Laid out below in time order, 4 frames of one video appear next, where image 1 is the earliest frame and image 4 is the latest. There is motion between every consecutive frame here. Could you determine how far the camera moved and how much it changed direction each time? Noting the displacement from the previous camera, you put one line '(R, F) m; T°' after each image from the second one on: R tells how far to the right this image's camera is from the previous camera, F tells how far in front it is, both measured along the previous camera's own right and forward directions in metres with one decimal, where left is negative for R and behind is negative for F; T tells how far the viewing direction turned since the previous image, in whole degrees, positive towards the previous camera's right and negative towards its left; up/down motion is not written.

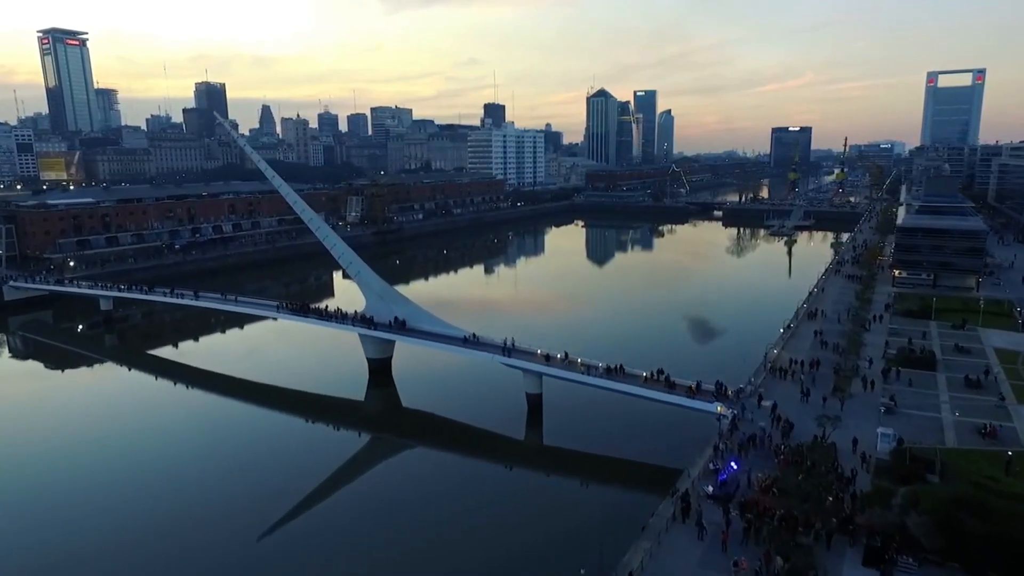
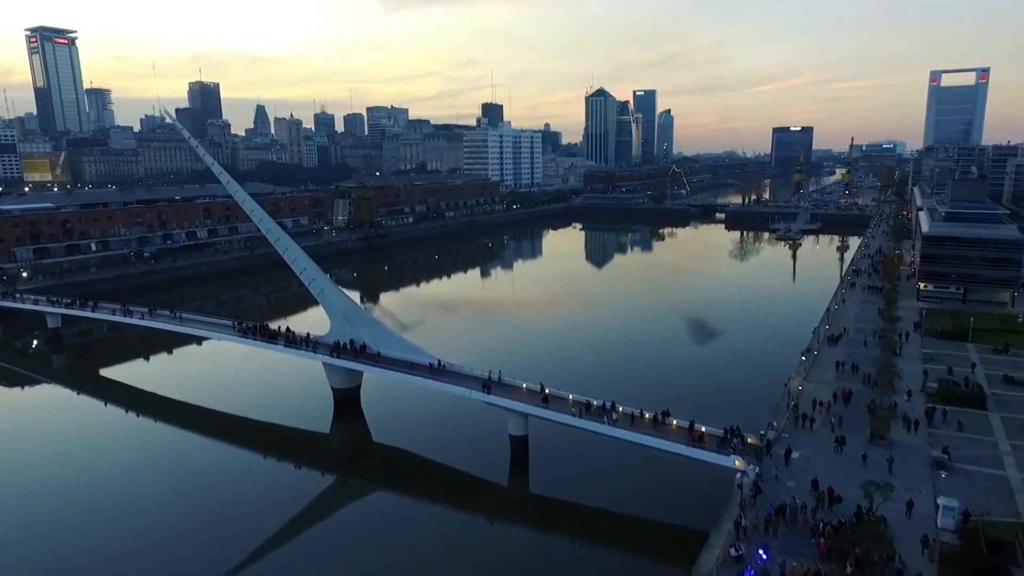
(+0.3, +1.9) m; 0°
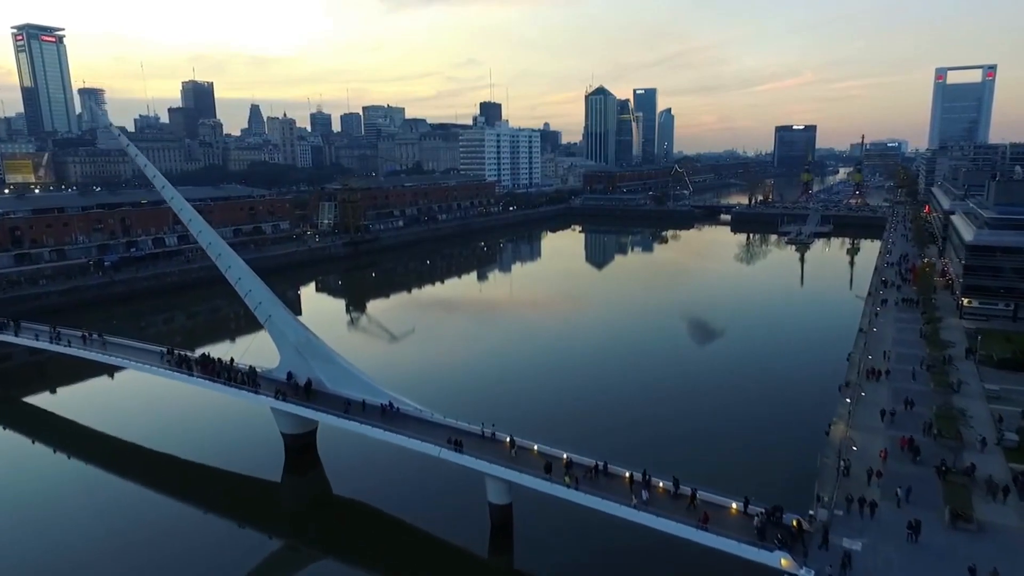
(+0.3, +2.3) m; 0°
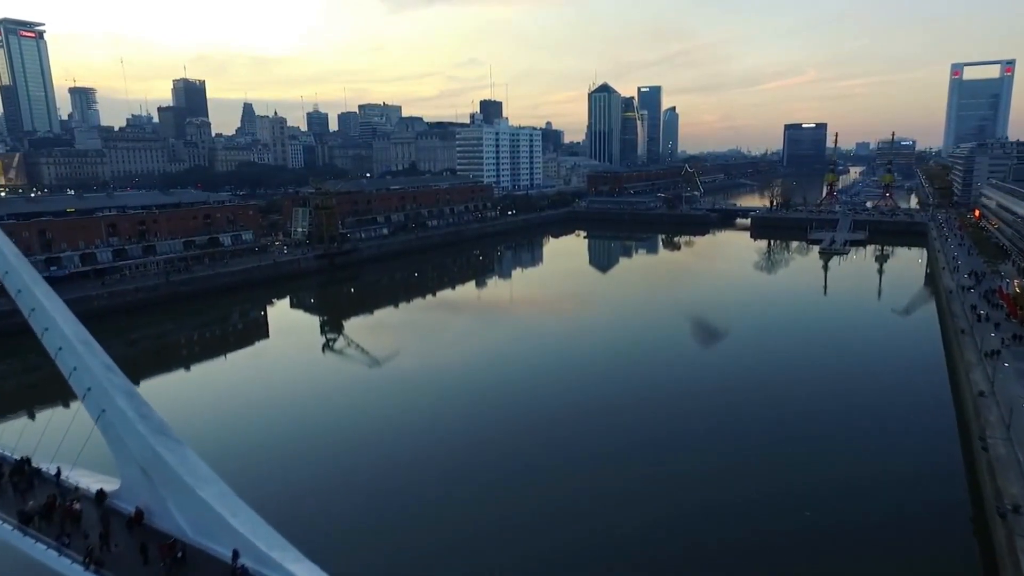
(+0.3, +4.5) m; 0°
